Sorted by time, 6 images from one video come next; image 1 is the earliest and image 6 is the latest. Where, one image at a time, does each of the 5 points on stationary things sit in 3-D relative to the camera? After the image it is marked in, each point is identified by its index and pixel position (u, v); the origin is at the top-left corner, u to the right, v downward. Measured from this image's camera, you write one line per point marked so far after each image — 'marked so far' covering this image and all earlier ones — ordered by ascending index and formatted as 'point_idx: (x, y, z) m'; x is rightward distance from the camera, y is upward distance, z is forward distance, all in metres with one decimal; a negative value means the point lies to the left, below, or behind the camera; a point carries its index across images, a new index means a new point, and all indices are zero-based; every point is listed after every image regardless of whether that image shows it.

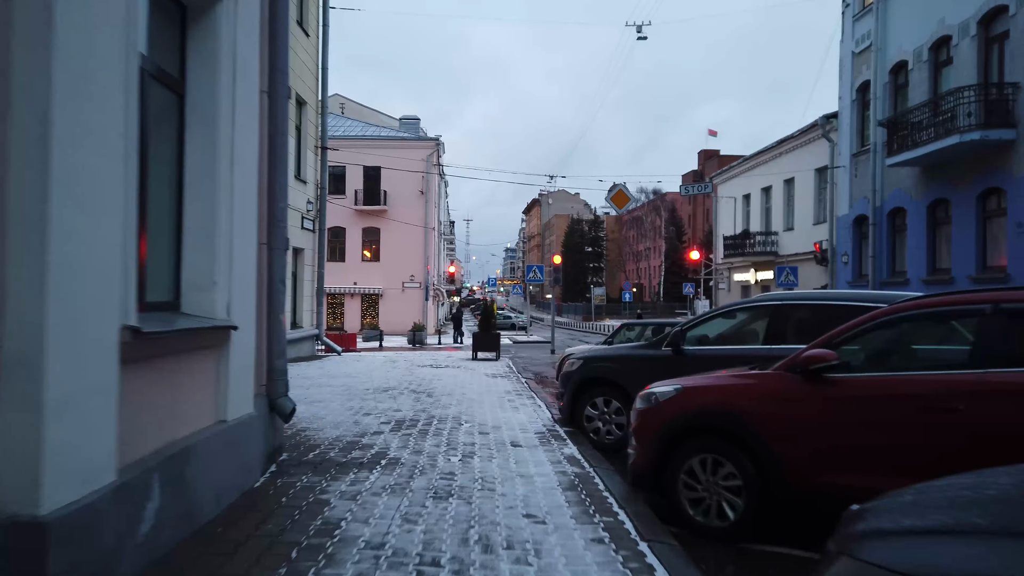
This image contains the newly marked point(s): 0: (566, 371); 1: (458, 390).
0: (+0.7, -1.0, +9.3) m
1: (-0.9, -1.7, +12.6) m
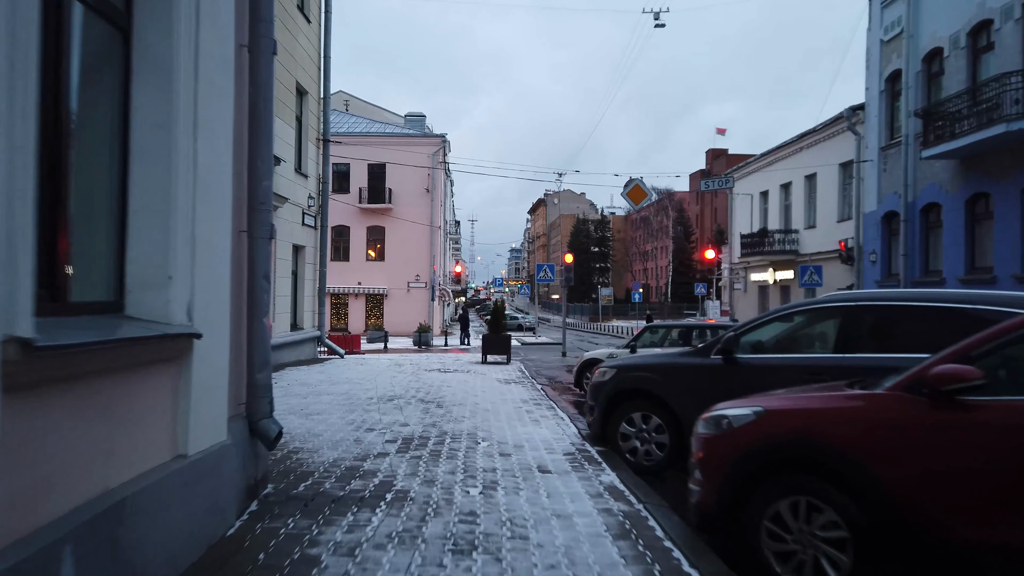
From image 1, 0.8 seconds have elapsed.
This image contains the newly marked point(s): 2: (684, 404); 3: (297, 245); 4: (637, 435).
0: (+0.9, -1.0, +8.2) m
1: (-0.6, -1.7, +11.4) m
2: (+1.6, -1.1, +7.3) m
3: (-5.6, +1.1, +20.0) m
4: (+1.2, -1.4, +7.6) m
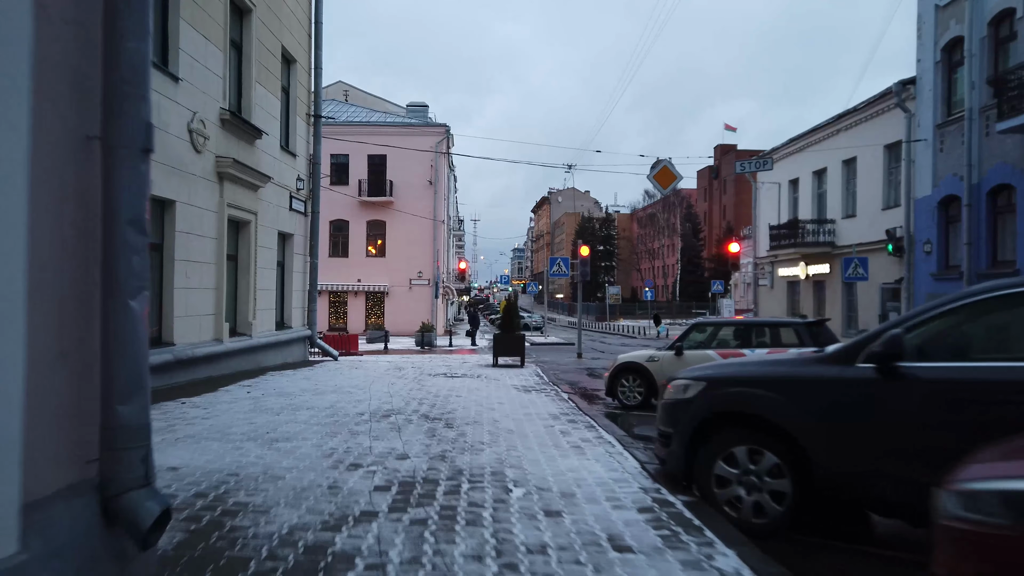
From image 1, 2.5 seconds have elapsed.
0: (+1.2, -0.8, +5.8) m
1: (-0.3, -1.5, +9.1) m
2: (+2.0, -0.9, +4.9) m
3: (-5.2, +1.3, +17.6) m
4: (+1.5, -1.3, +5.2) m
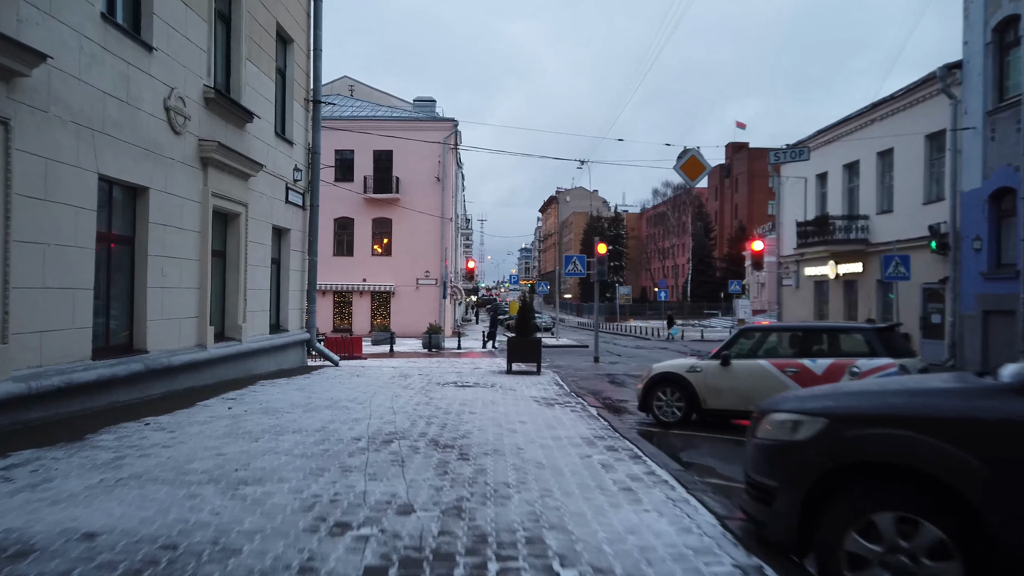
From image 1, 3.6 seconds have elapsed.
0: (+1.4, -0.8, +4.3) m
1: (-0.1, -1.5, +7.6) m
2: (+2.2, -0.9, +3.4) m
3: (-4.9, +1.3, +16.1) m
4: (+1.8, -1.3, +3.6) m
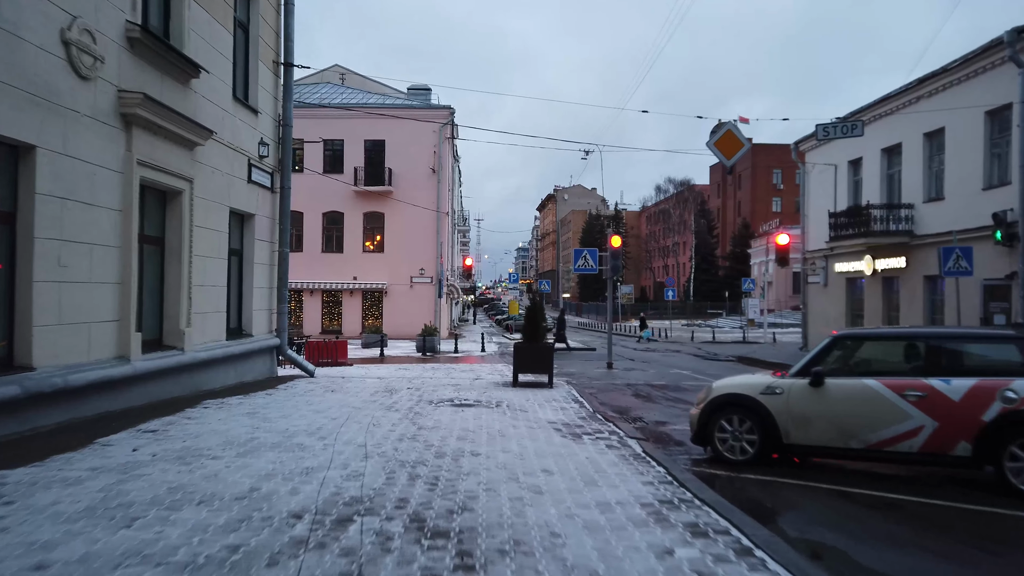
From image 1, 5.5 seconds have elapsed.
0: (+1.6, -0.8, +1.6) m
1: (+0.1, -1.4, +4.9) m
2: (+2.4, -0.9, +0.7) m
3: (-4.8, +1.4, +13.4) m
4: (+2.0, -1.2, +1.0) m
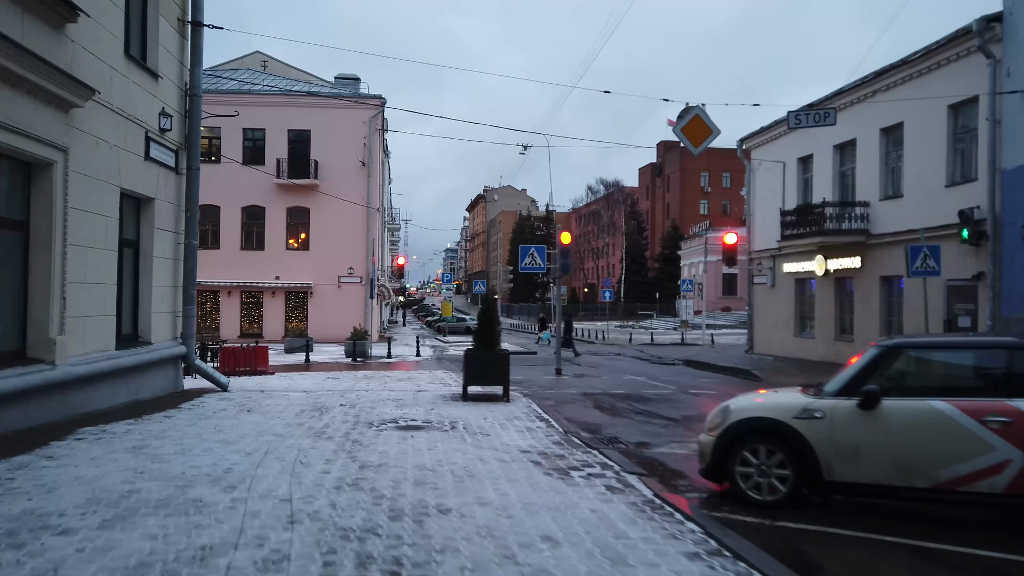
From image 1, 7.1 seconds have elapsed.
0: (+2.0, -0.7, 0.0) m
1: (+0.2, -1.4, +3.1) m
2: (+2.8, -0.9, -0.9) m
3: (-5.5, +1.4, +11.1) m
4: (+2.4, -1.2, -0.6) m
